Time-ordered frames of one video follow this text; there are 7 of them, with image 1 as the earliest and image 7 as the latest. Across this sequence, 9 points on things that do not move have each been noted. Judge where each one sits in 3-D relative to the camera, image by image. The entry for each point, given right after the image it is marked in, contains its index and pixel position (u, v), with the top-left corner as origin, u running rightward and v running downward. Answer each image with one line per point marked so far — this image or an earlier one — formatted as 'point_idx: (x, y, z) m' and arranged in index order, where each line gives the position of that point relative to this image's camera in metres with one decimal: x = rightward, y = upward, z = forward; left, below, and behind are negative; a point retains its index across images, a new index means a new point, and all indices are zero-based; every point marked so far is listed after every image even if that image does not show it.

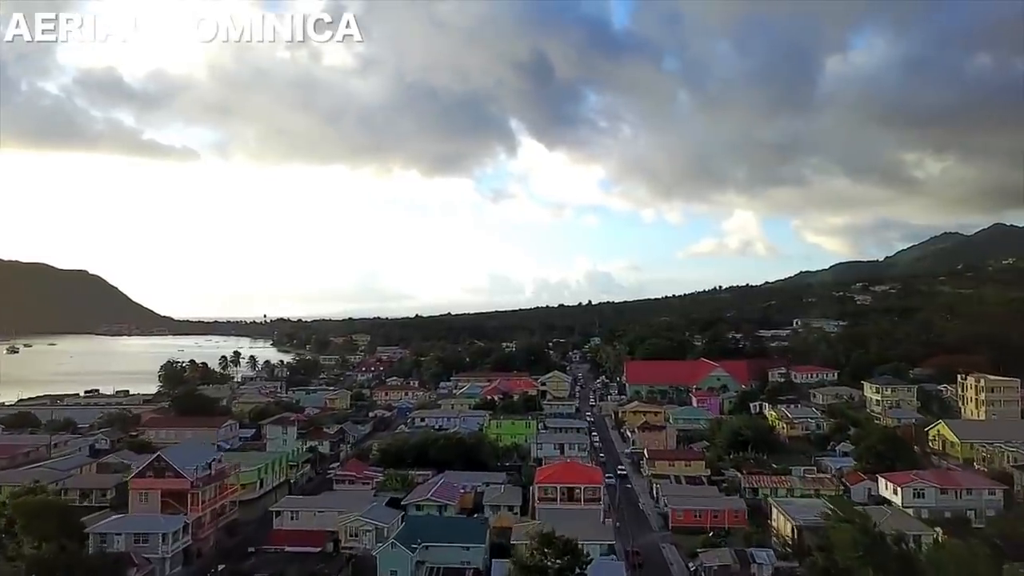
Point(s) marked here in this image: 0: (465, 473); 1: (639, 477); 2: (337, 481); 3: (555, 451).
0: (-0.7, -2.7, +17.2) m
1: (+2.0, -3.0, +18.4) m
2: (-2.6, -2.8, +16.9) m
3: (+0.7, -2.8, +19.9) m
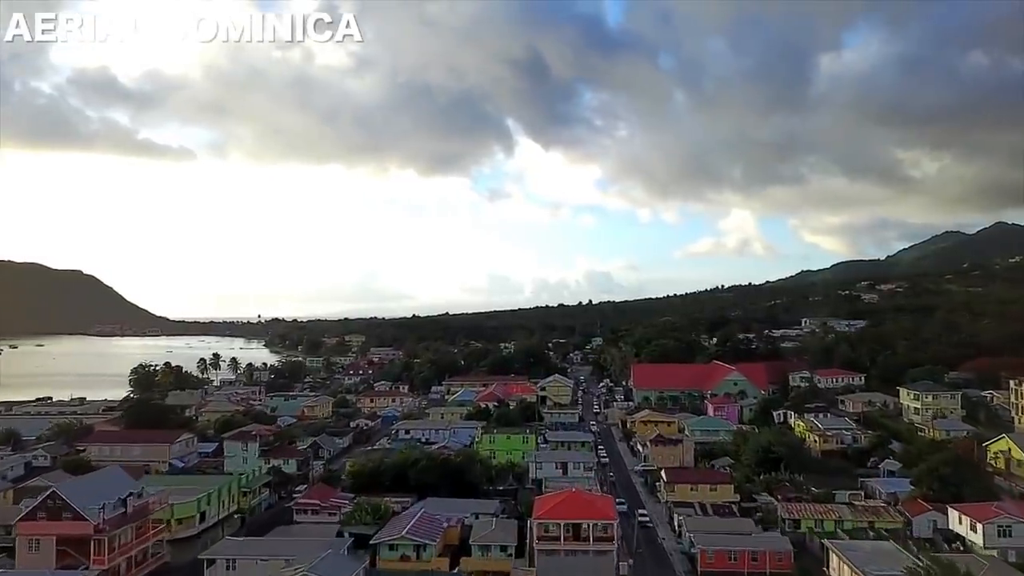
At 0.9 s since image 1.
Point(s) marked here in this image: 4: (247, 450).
0: (-0.8, -2.7, +14.6) m
1: (+2.0, -2.9, +15.7) m
2: (-2.6, -2.7, +14.2) m
3: (+0.7, -2.7, +17.2) m
4: (-4.0, -2.4, +17.6) m
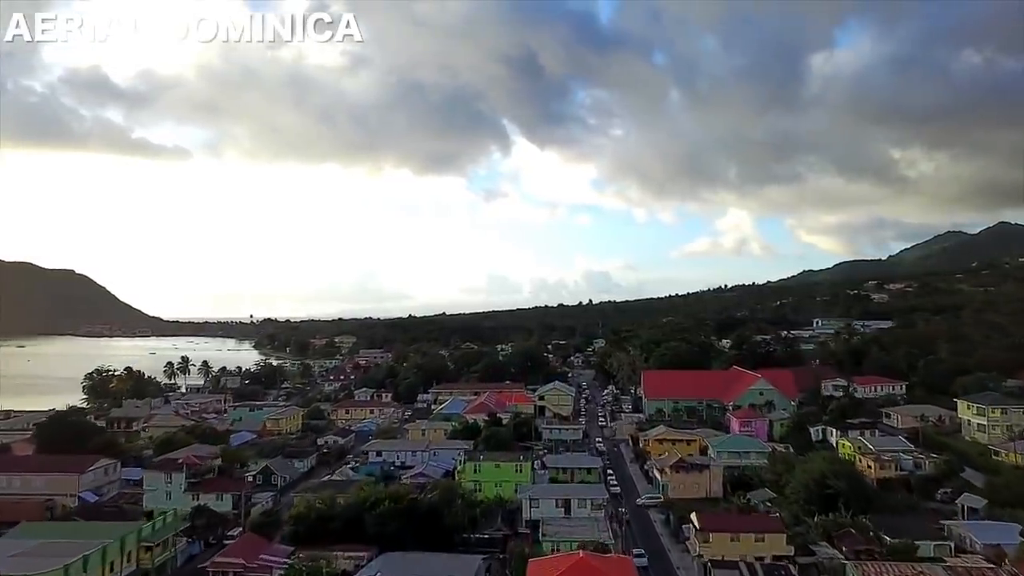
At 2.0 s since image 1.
0: (-0.9, -2.6, +11.1) m
1: (+1.8, -2.8, +12.3) m
2: (-2.7, -2.6, +10.8) m
3: (+0.5, -2.6, +13.8) m
4: (-4.1, -2.4, +14.1) m
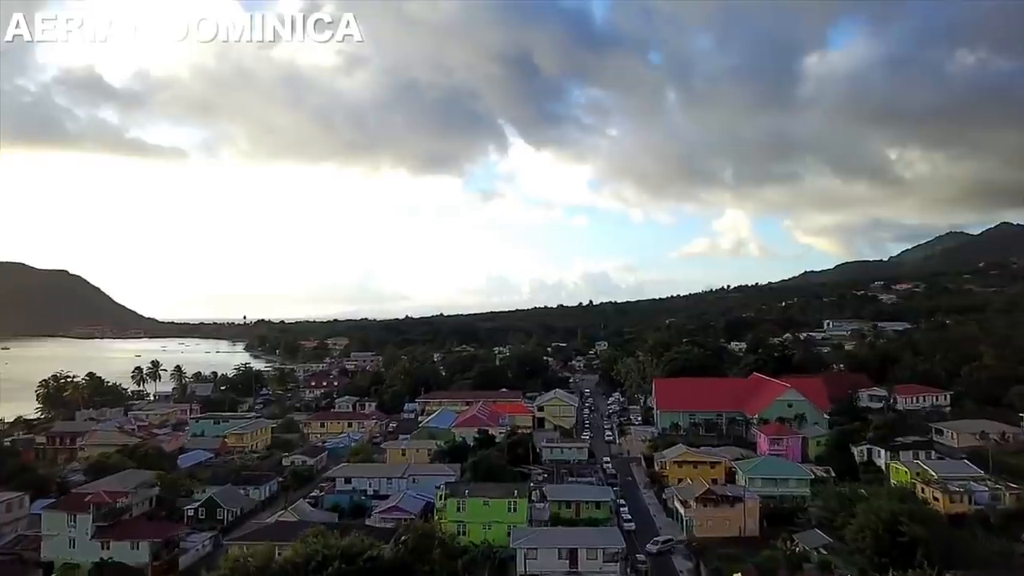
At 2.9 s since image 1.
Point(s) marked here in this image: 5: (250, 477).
0: (-1.0, -2.5, +8.3) m
1: (+1.7, -2.8, +9.4) m
2: (-2.8, -2.6, +7.9) m
3: (+0.5, -2.6, +10.9) m
4: (-4.2, -2.3, +11.3) m
5: (-3.8, -2.7, +16.8) m
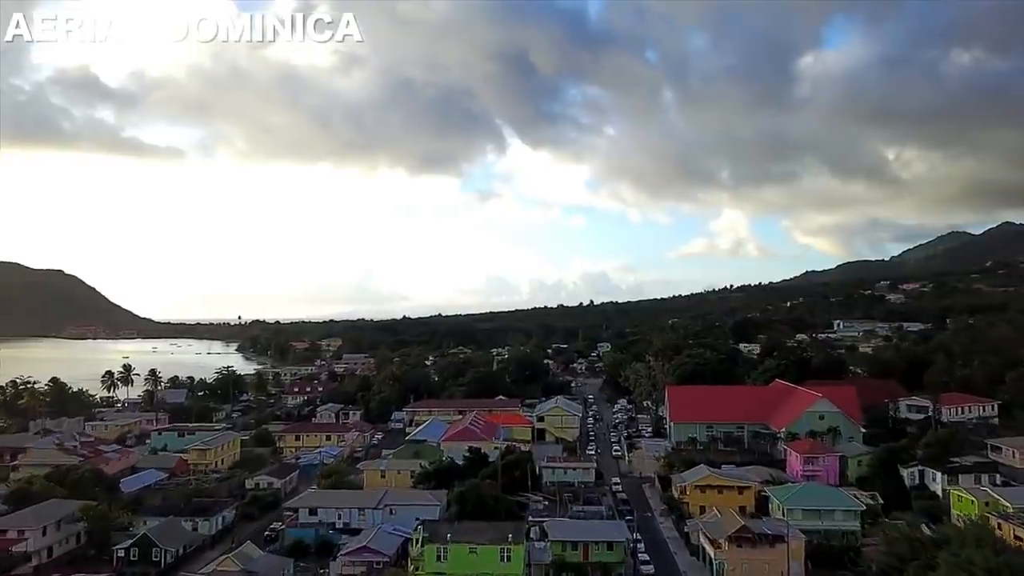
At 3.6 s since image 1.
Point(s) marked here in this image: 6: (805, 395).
0: (-1.0, -2.5, +5.9) m
1: (+1.7, -2.7, +7.1) m
2: (-2.9, -2.5, +5.6) m
3: (+0.4, -2.5, +8.6) m
4: (-4.3, -2.3, +8.9) m
5: (-3.8, -2.7, +14.5) m
6: (+4.9, -1.8, +19.6) m
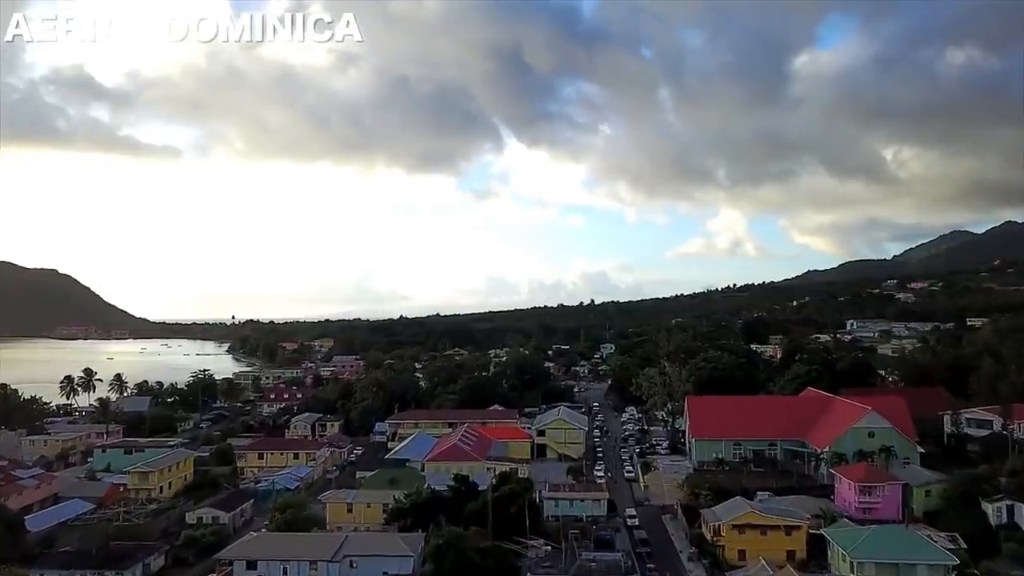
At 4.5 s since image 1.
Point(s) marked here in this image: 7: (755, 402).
0: (-1.1, -2.4, +3.1) m
1: (+1.6, -2.7, +4.3) m
2: (-2.9, -2.5, +2.8) m
3: (+0.3, -2.5, +5.8) m
4: (-4.3, -2.2, +6.2) m
5: (-3.9, -2.6, +11.7) m
6: (+4.9, -1.8, +16.9) m
7: (+3.8, -1.9, +18.3) m
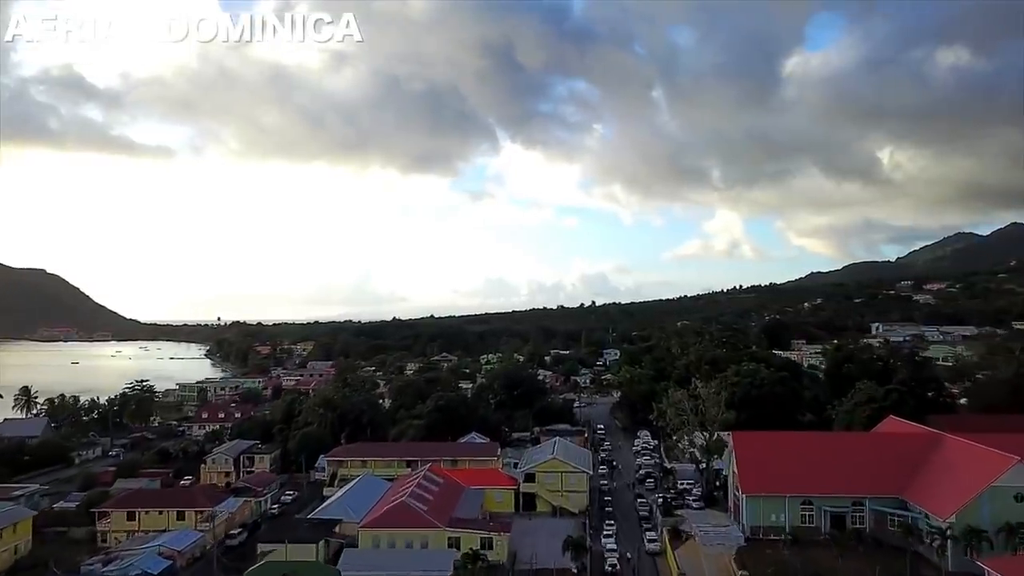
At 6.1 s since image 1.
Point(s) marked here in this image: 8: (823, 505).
0: (-1.4, -2.3, -2.1) m
1: (+1.4, -2.5, -1.0) m
2: (-3.2, -2.3, -2.5) m
3: (+0.1, -2.3, +0.5) m
4: (-4.6, -2.1, +0.9) m
5: (-4.2, -2.5, +6.4) m
6: (+4.6, -1.7, +11.6) m
7: (+3.5, -1.8, +13.0) m
8: (+3.2, -2.2, +11.8) m
